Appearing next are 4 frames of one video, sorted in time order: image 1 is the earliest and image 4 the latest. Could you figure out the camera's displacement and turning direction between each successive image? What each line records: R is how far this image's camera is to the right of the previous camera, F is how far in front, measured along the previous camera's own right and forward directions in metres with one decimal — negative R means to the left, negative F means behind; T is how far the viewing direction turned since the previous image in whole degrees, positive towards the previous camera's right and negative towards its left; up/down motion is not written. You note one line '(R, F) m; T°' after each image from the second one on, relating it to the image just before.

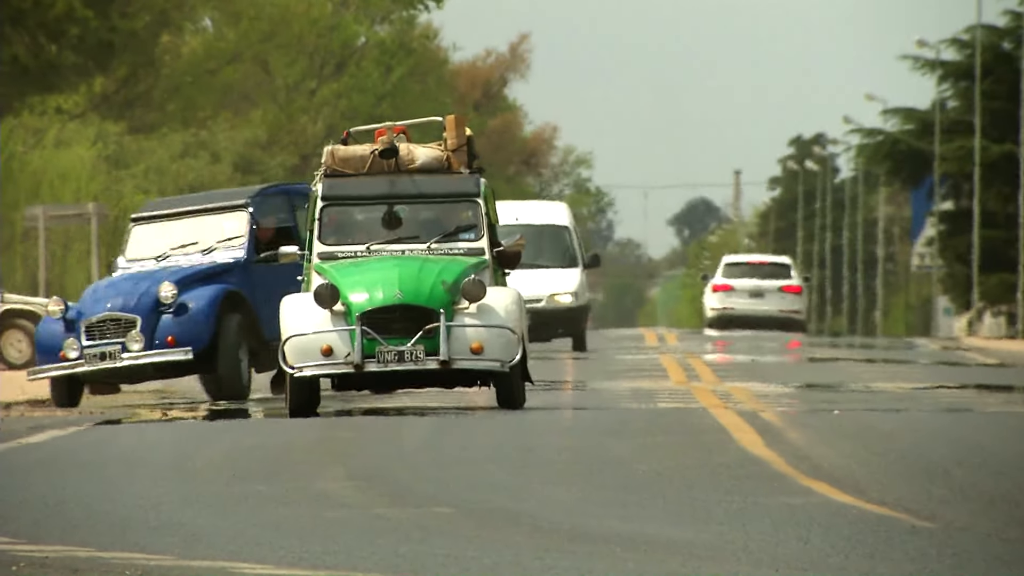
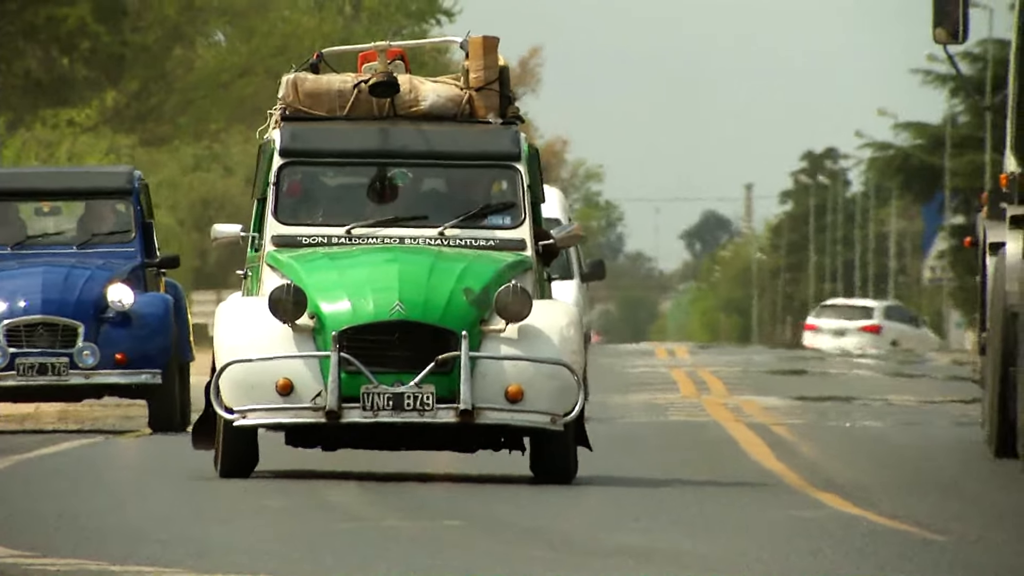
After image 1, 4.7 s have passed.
(+0.1, 0.0) m; -1°
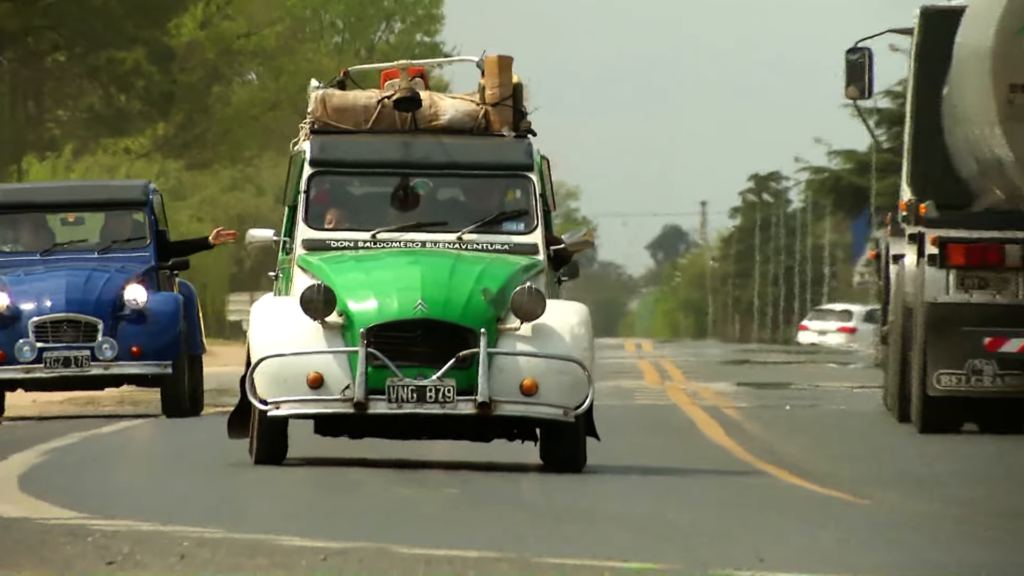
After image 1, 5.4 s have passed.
(+0.3, -2.9) m; -1°
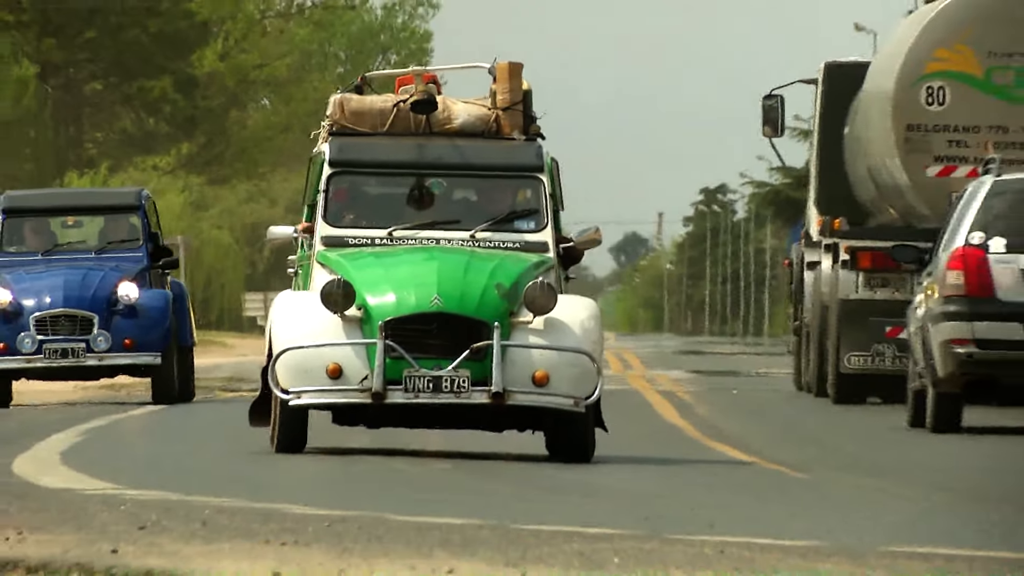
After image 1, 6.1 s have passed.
(+0.2, -2.7) m; 0°
